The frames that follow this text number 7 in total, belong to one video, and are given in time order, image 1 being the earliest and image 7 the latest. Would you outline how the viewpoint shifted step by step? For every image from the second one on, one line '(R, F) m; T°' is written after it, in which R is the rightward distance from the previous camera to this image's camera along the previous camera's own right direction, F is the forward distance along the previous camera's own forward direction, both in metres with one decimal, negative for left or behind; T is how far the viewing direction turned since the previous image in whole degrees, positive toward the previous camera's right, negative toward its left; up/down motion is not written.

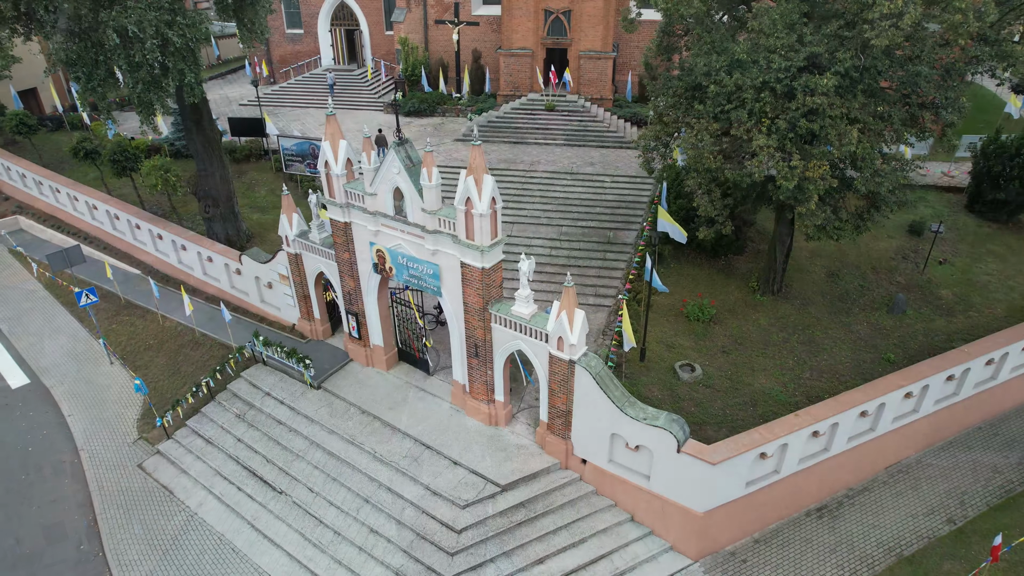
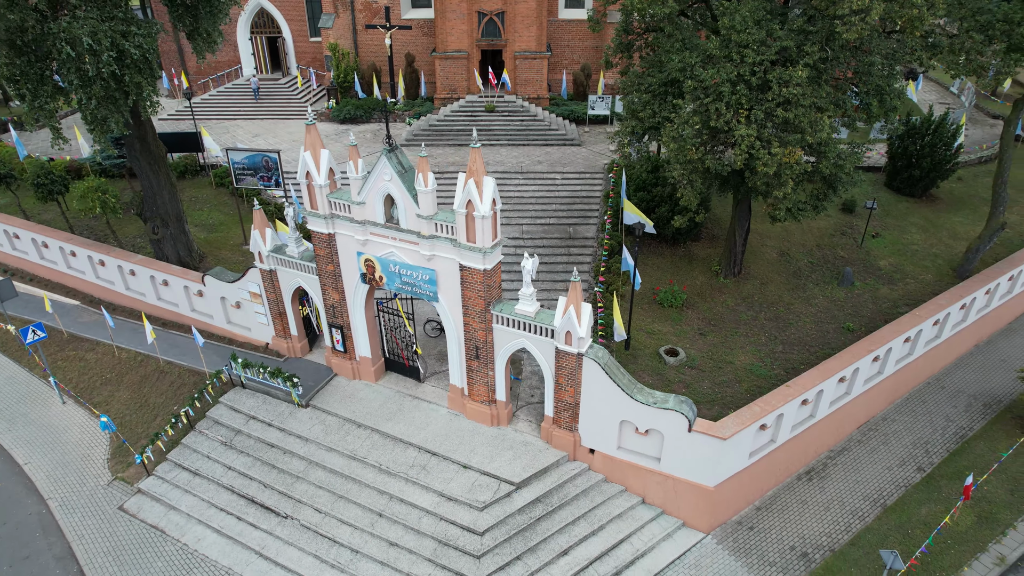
(-1.9, 0.0) m; +7°
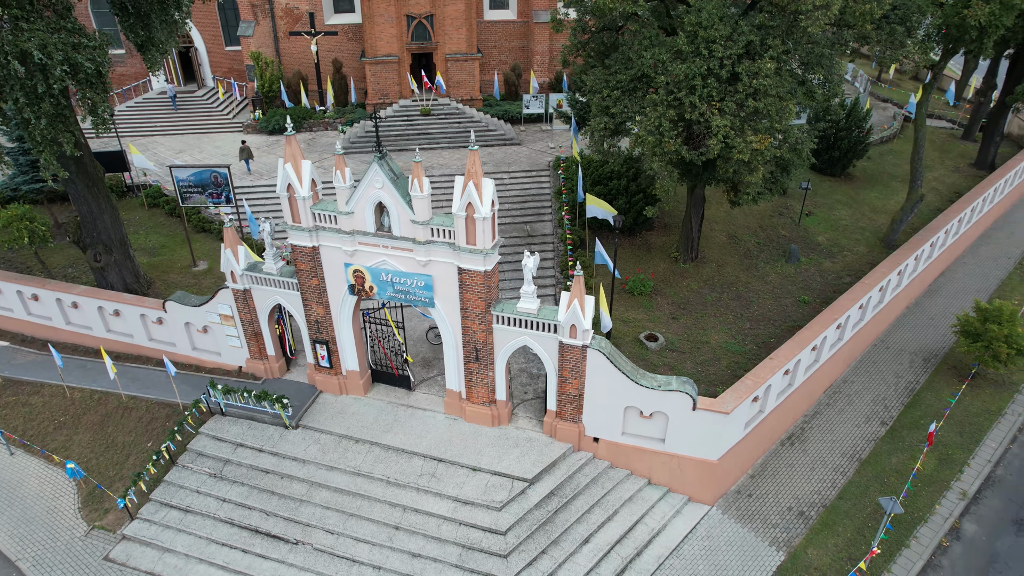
(-2.0, 0.0) m; +8°
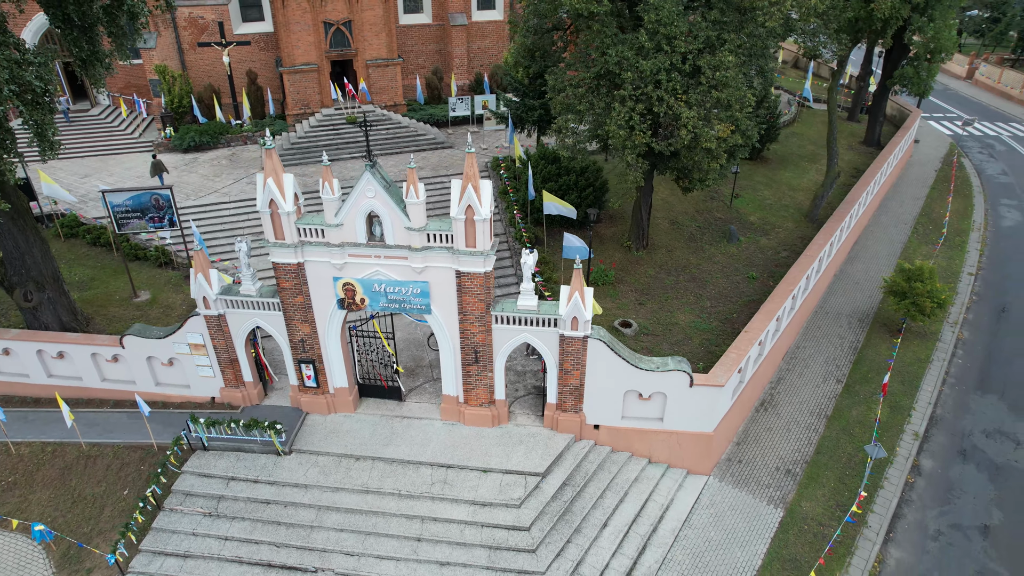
(-2.3, 0.0) m; +9°
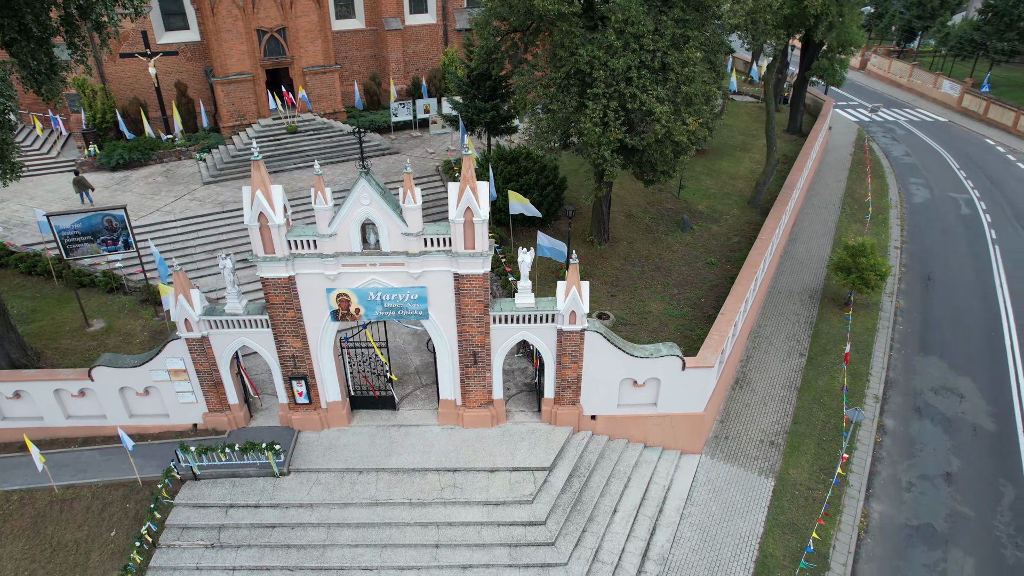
(-1.8, -0.1) m; +7°
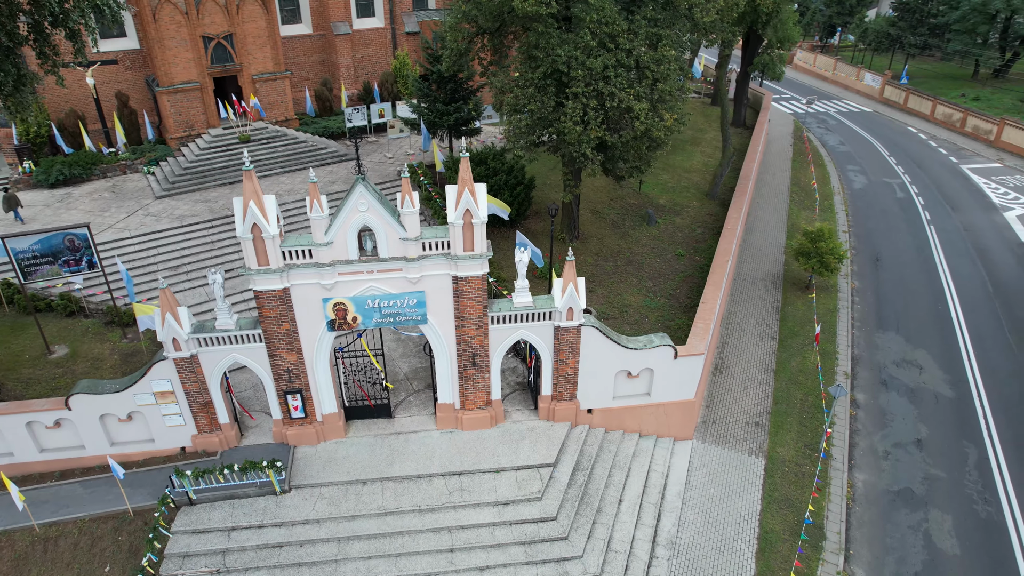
(-1.4, 0.0) m; +5°
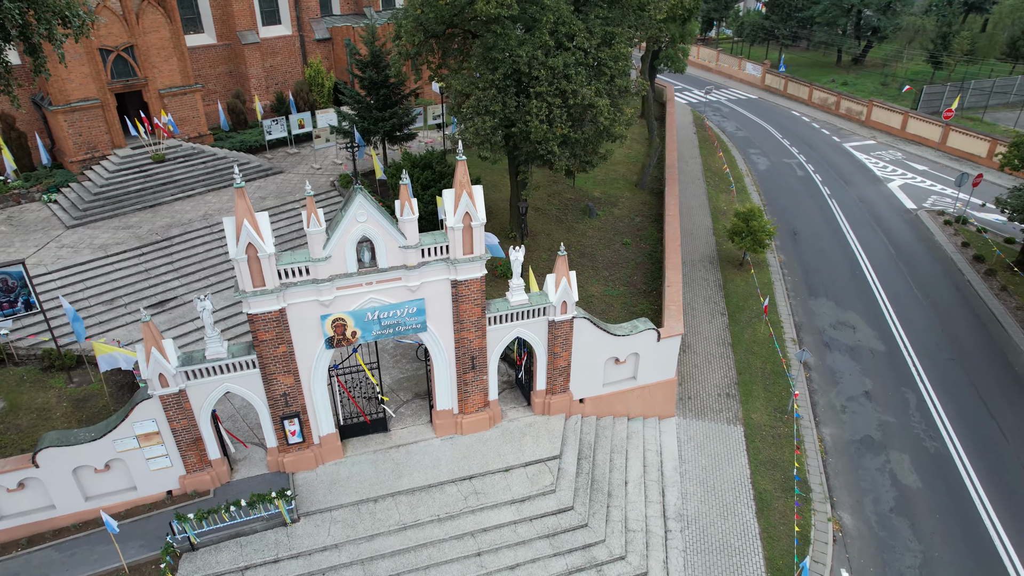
(-2.4, 0.0) m; +9°
